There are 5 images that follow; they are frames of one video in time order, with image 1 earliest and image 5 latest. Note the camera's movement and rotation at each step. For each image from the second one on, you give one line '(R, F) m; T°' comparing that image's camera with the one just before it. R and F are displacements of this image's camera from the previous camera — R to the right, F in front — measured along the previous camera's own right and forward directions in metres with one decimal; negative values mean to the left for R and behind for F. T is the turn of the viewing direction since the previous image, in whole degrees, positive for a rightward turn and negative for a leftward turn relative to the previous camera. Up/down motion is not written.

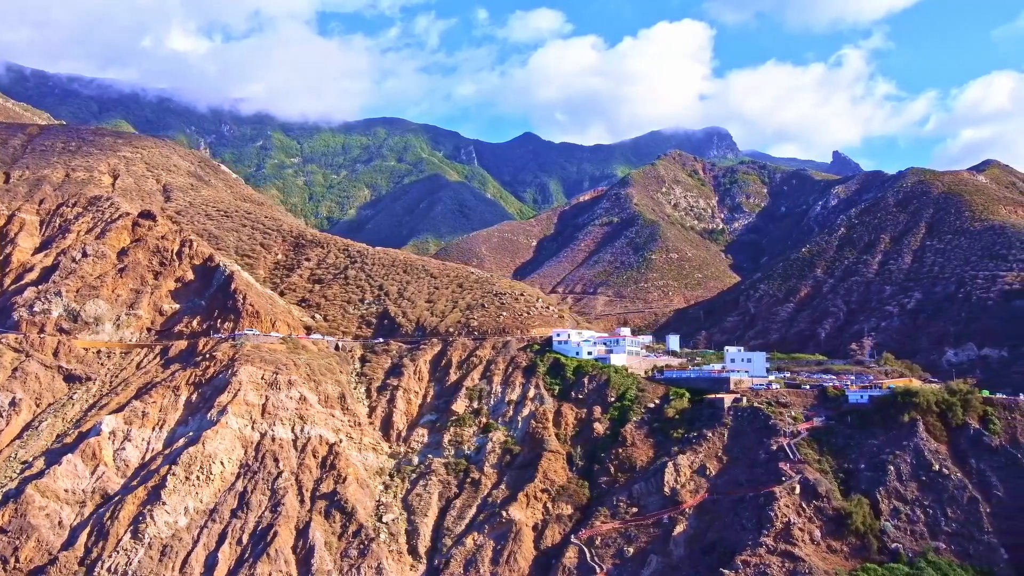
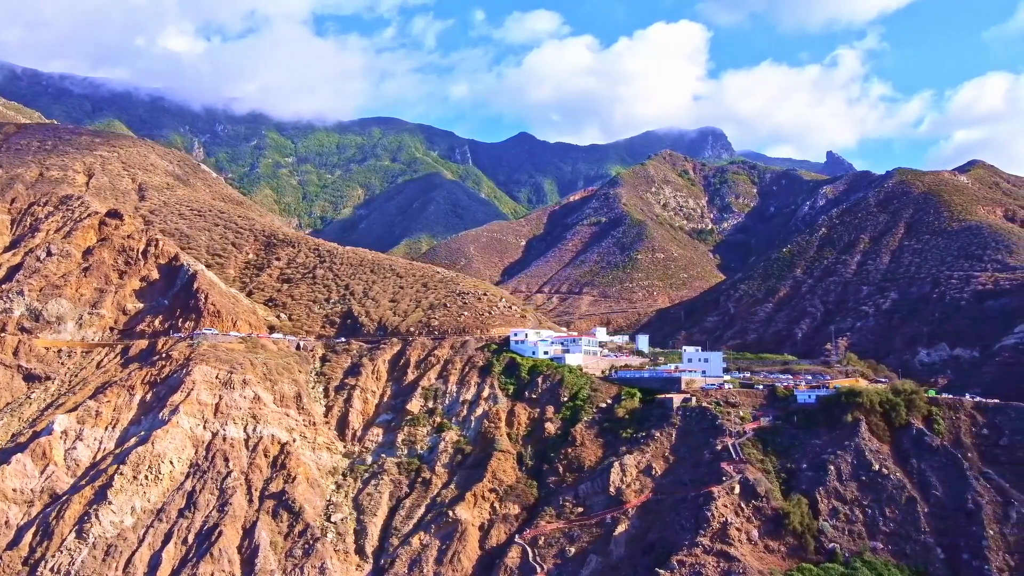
(+2.3, 0.0) m; 0°
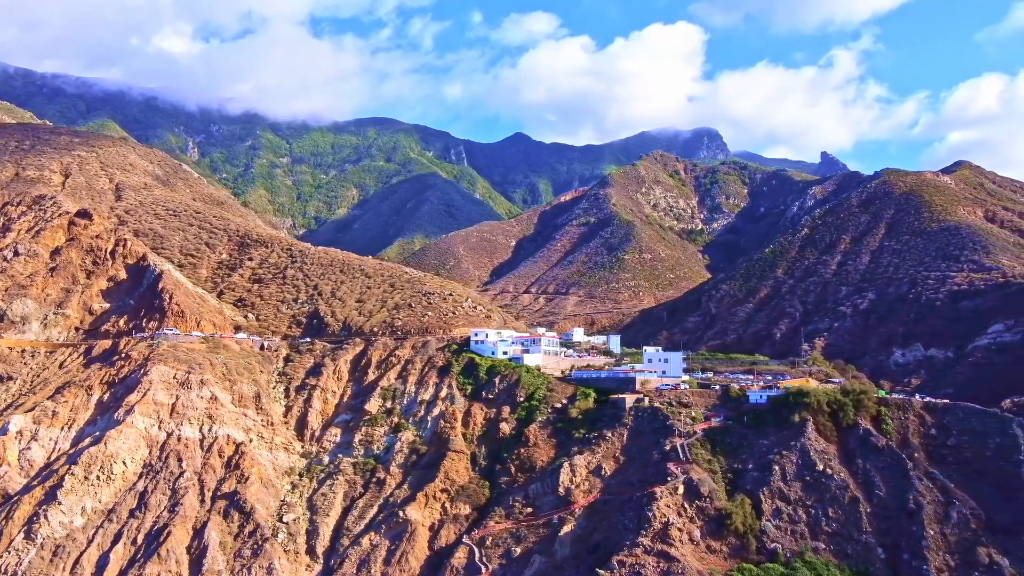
(+2.1, 0.0) m; 0°
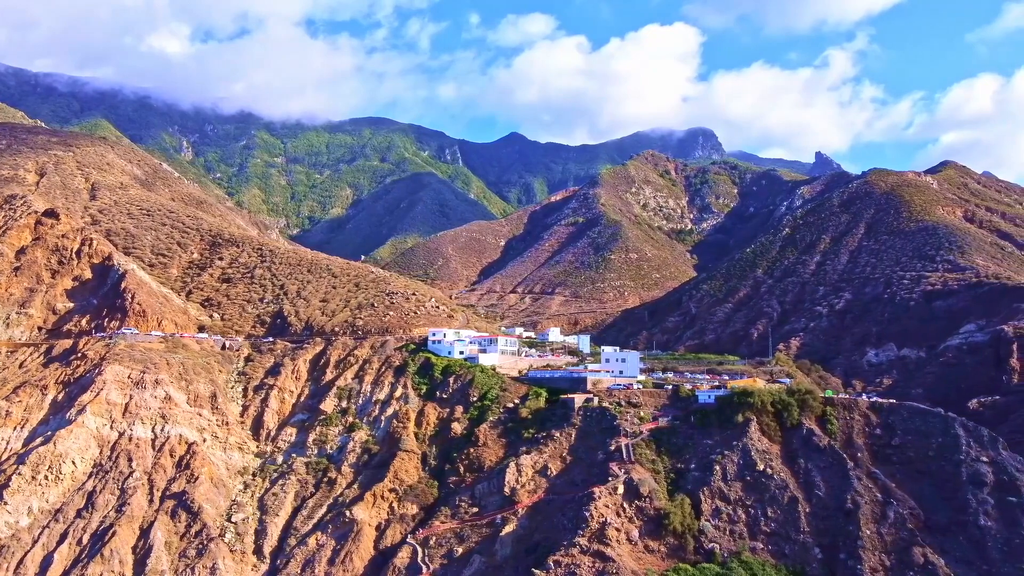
(+2.3, 0.0) m; 0°
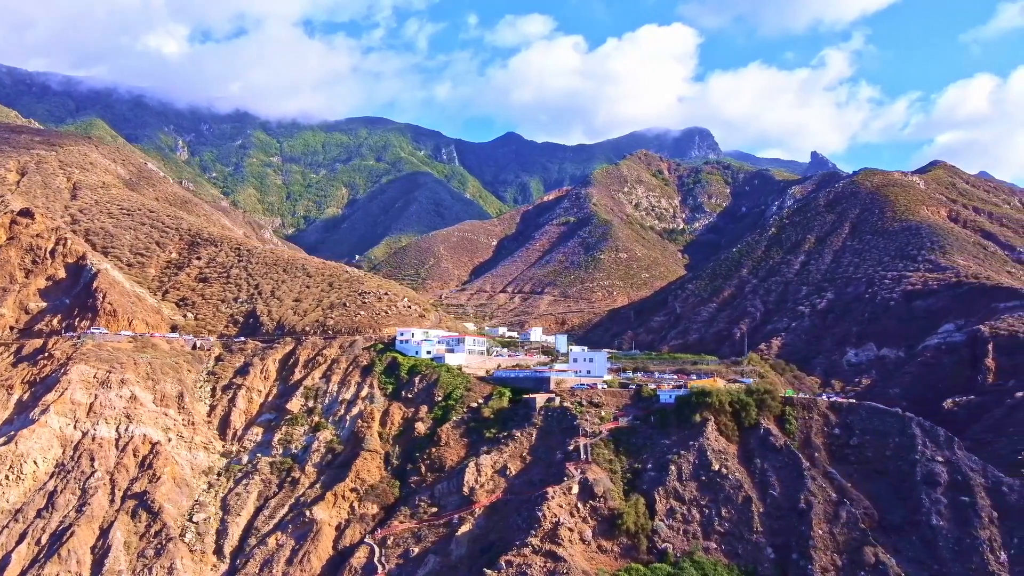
(+1.7, 0.0) m; 0°
